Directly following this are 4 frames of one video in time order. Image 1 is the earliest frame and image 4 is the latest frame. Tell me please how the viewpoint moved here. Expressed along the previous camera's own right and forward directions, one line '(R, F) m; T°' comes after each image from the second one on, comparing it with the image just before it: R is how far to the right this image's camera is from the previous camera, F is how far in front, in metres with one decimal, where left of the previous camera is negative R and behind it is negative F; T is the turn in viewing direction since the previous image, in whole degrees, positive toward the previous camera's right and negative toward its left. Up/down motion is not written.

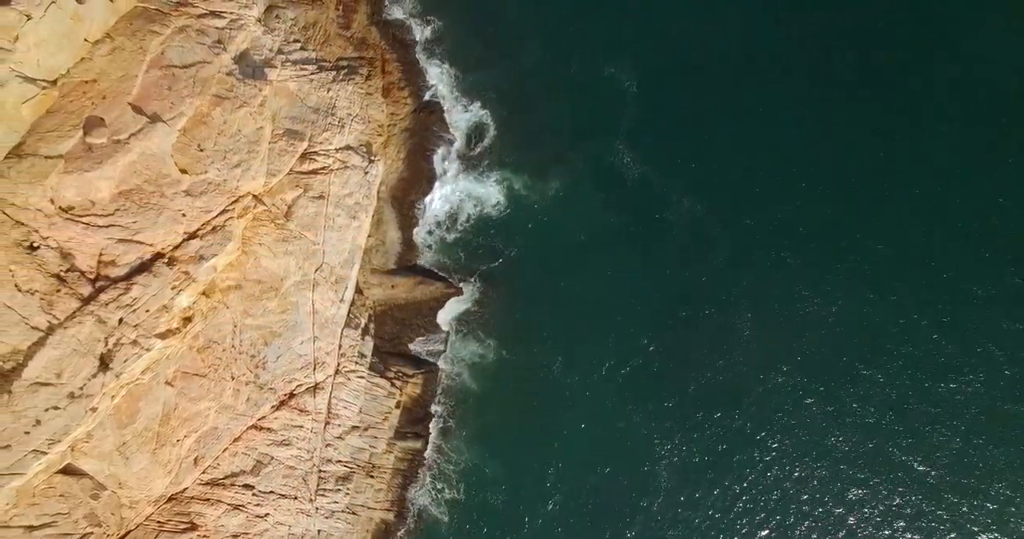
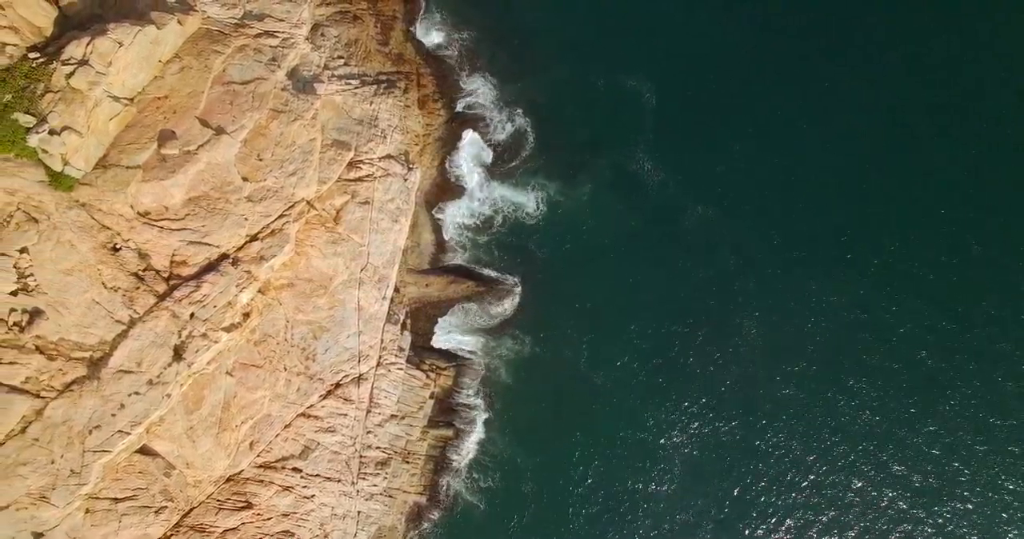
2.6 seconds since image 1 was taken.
(-2.0, -2.9) m; +1°
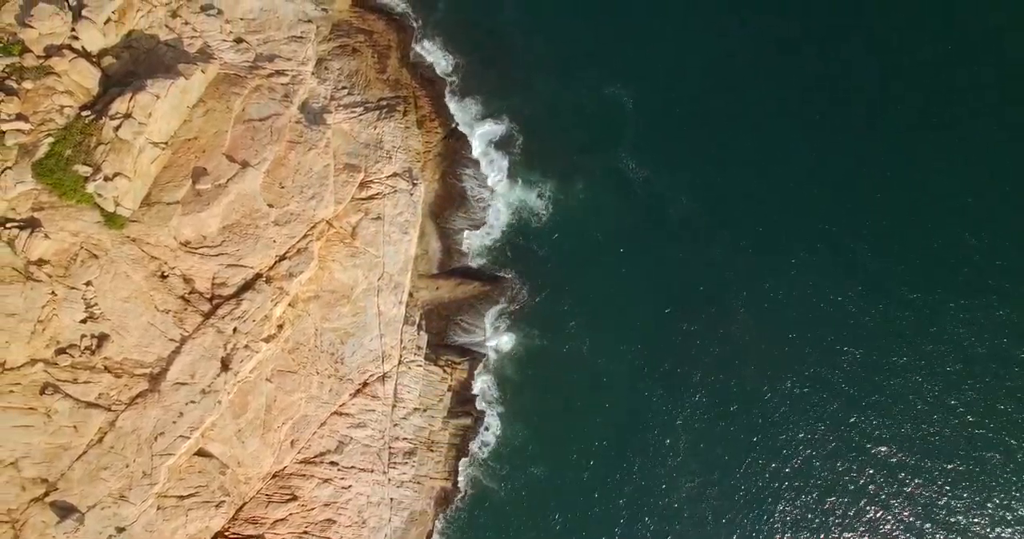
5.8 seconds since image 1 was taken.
(-0.1, -3.7) m; 0°
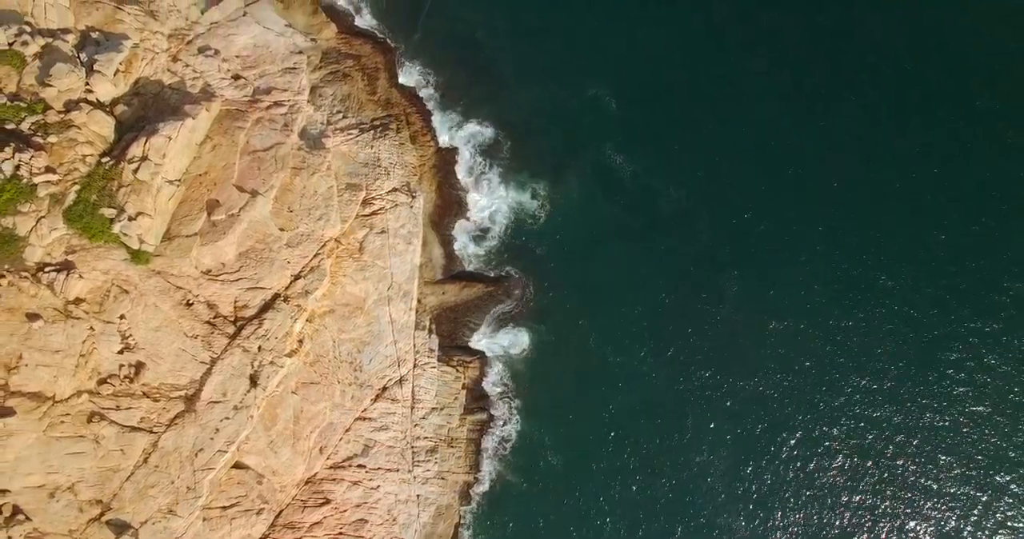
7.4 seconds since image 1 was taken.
(+0.1, -2.3) m; 0°
